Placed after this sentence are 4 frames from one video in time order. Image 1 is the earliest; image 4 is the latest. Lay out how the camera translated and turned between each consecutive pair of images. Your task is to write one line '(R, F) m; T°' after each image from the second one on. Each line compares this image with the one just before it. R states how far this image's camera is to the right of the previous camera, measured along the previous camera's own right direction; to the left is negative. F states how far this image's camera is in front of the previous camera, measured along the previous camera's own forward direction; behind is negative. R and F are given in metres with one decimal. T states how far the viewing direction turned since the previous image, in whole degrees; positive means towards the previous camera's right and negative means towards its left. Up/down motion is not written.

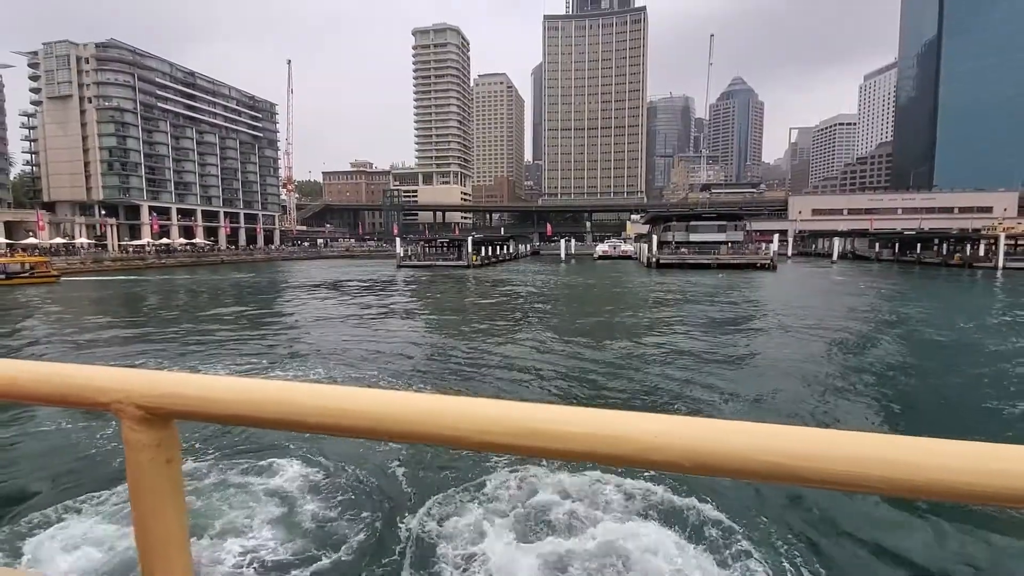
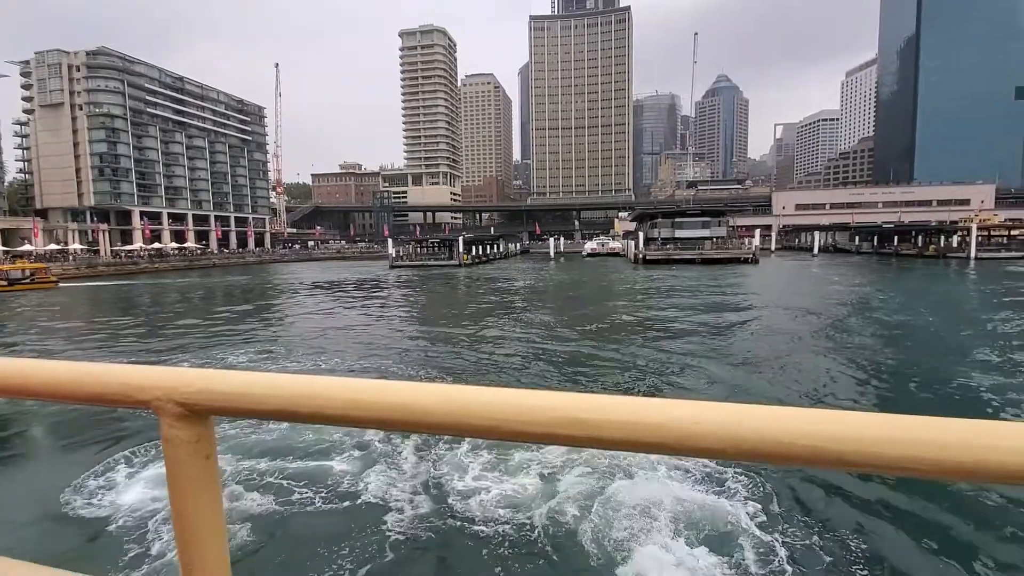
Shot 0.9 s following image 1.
(0.0, -0.3) m; +1°
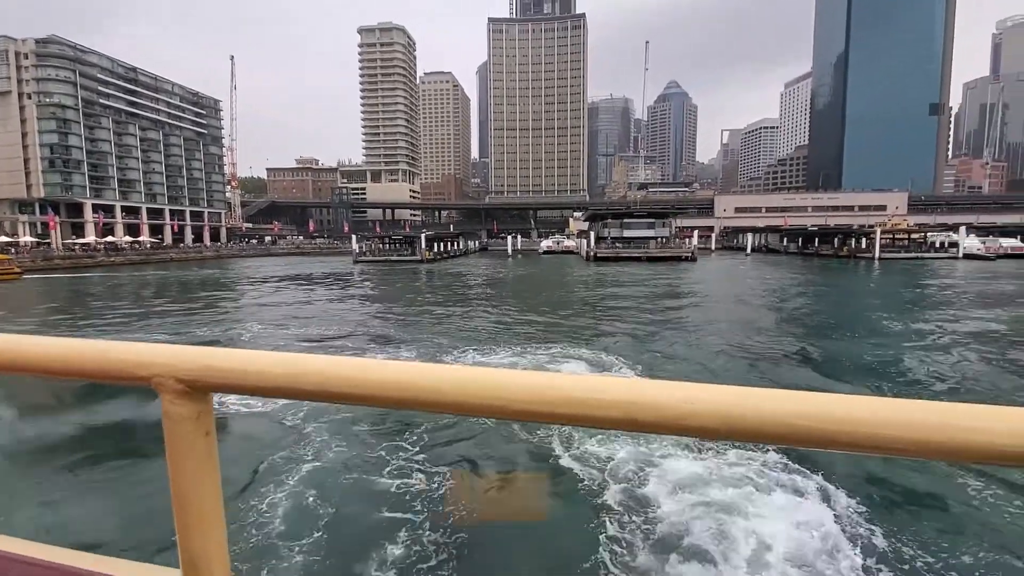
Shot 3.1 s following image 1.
(-0.1, -0.8) m; +5°
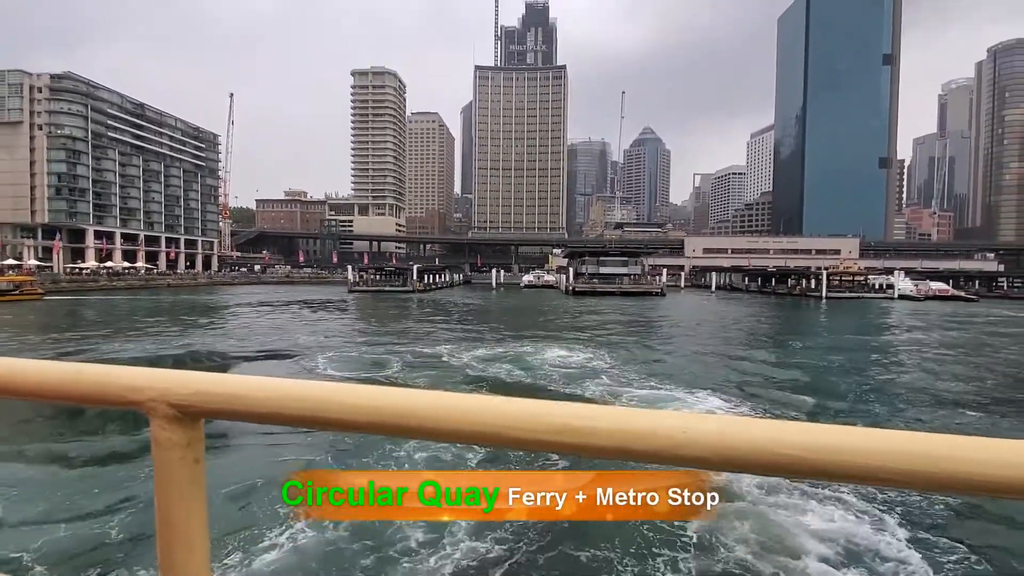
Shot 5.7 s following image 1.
(-0.2, -1.2) m; +2°
